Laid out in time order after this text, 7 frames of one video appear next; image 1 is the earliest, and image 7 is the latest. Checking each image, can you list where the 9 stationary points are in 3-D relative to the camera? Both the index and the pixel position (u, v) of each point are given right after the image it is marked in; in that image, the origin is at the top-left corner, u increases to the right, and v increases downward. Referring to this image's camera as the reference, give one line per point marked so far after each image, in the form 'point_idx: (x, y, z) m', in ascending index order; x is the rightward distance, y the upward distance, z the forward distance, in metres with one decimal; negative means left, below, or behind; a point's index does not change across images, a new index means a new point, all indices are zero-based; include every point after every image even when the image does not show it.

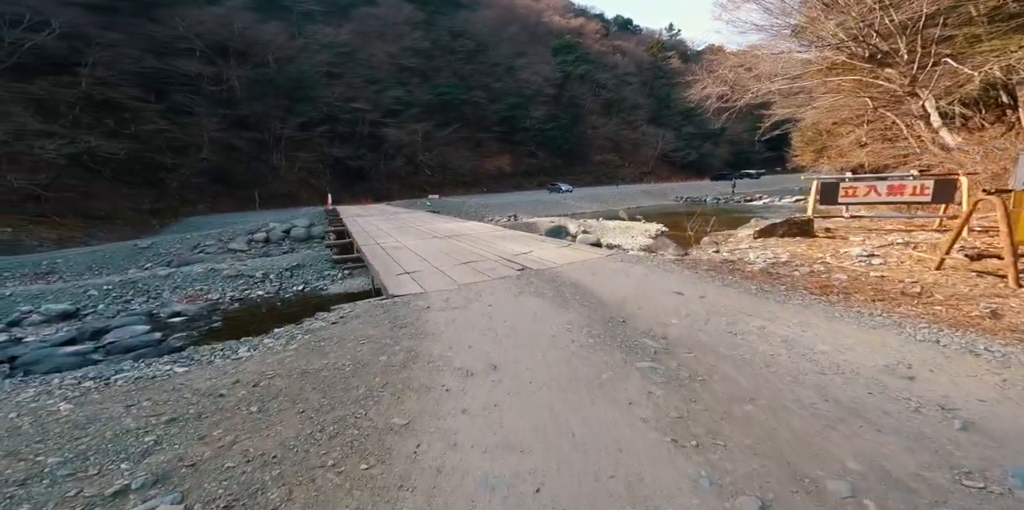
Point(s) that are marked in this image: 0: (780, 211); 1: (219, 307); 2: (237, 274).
0: (+9.5, +1.6, +14.5) m
1: (-4.3, -0.7, +5.9) m
2: (-4.7, -0.4, +6.8) m
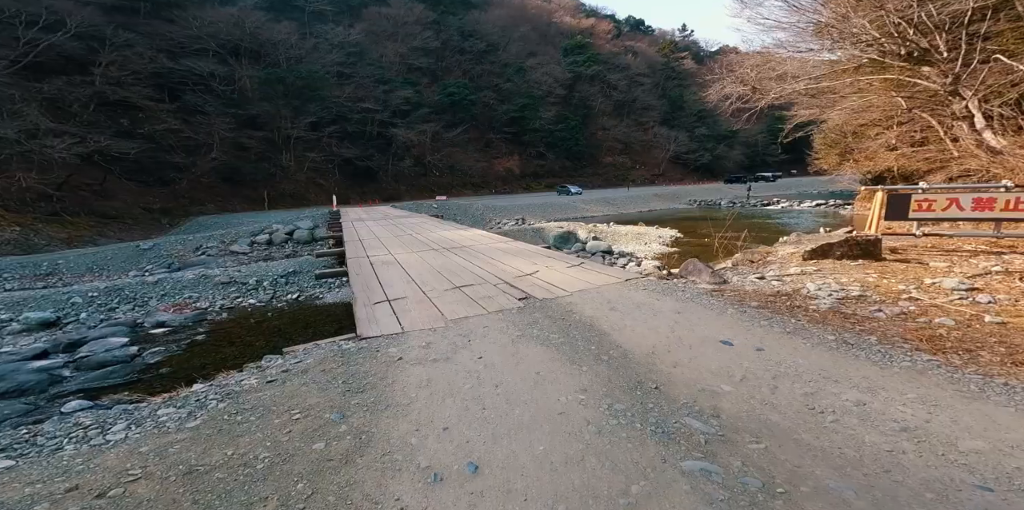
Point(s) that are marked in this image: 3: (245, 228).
0: (+9.8, +1.3, +13.8) m
1: (-4.2, -0.8, +5.5) m
2: (-4.6, -0.4, +6.5) m
3: (-9.0, +0.9, +13.7) m
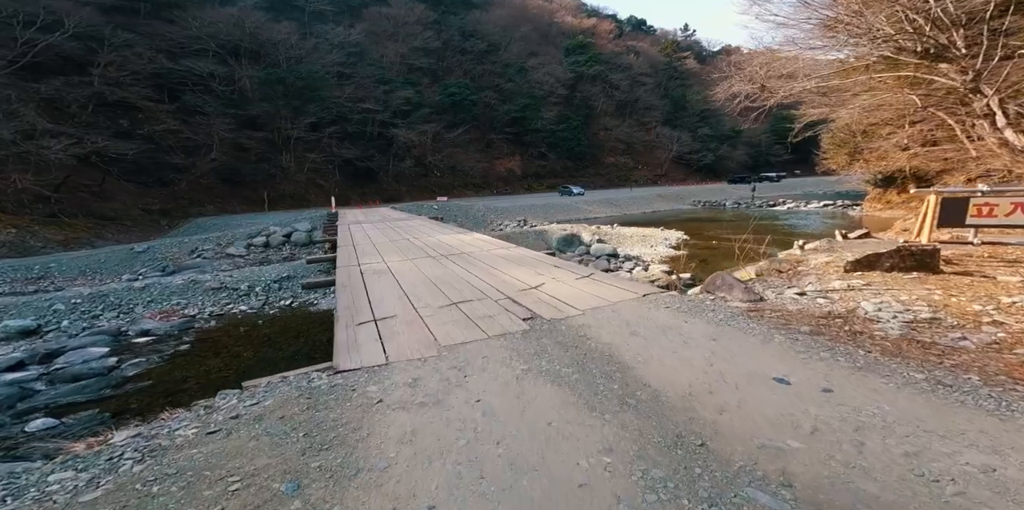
0: (+9.8, +1.2, +13.5) m
1: (-4.2, -0.9, +5.3) m
2: (-4.5, -0.5, +6.3) m
3: (-8.9, +0.8, +13.4) m
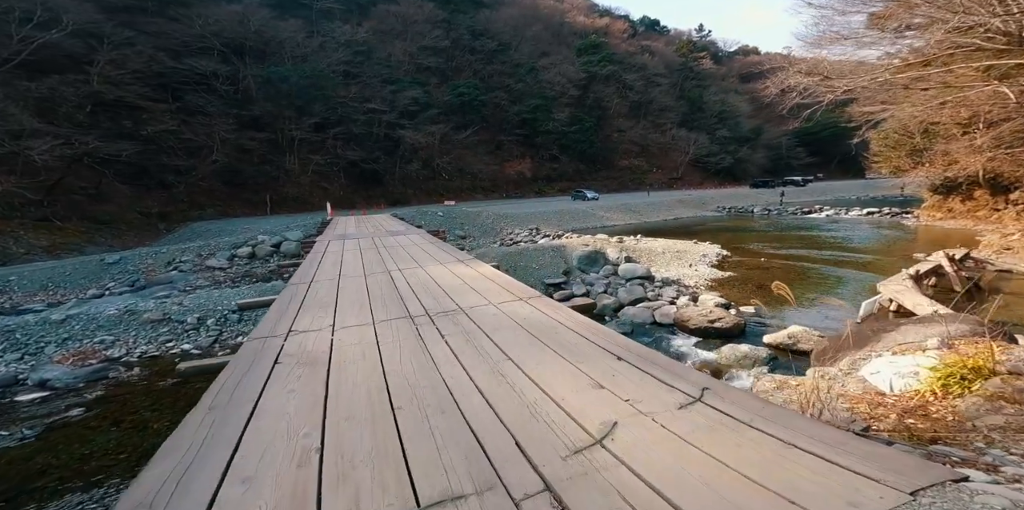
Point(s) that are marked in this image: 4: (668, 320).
0: (+10.2, +0.8, +12.1) m
1: (-4.0, -1.2, +4.1) m
2: (-4.4, -0.8, +5.1) m
3: (-8.6, +0.5, +12.4) m
4: (+1.9, -0.8, +5.0) m
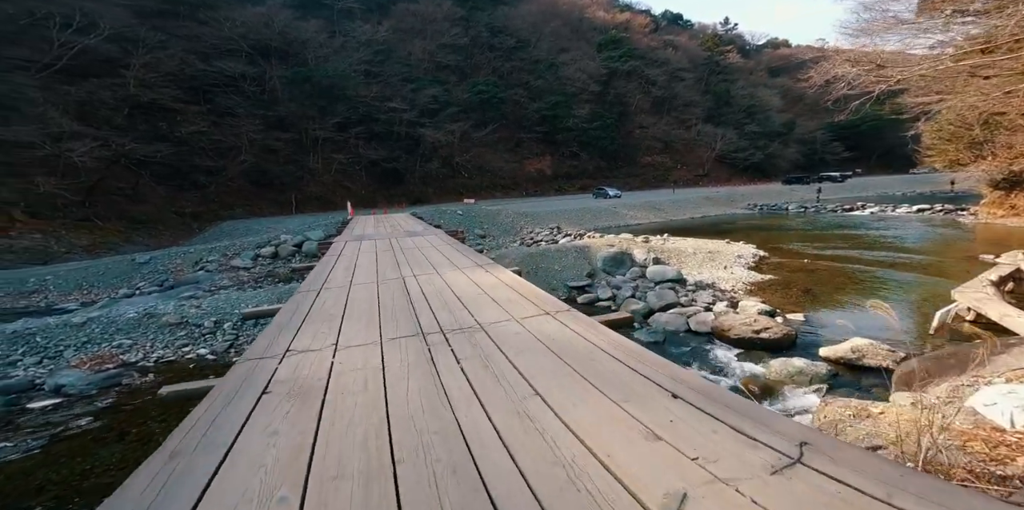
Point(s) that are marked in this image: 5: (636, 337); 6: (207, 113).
0: (+10.8, +0.8, +11.3) m
1: (-3.8, -1.2, +4.0) m
2: (-4.1, -0.8, +5.0) m
3: (-8.0, +0.6, +12.5) m
4: (+2.2, -0.8, +4.6) m
5: (+1.5, -1.0, +4.8) m
6: (-14.8, +6.9, +19.7) m
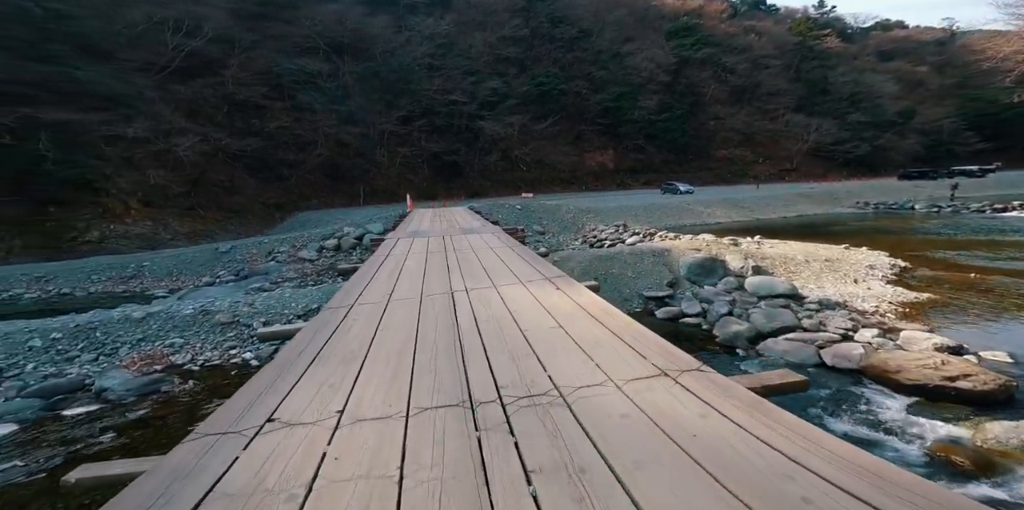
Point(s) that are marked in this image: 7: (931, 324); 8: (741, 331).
0: (+12.4, +0.5, +8.8) m
1: (-3.2, -1.2, +3.8) m
2: (-3.3, -0.8, +4.8) m
3: (-6.0, +0.8, +12.7) m
4: (+2.8, -1.0, +3.5) m
5: (+2.2, -1.1, +3.8) m
6: (-11.6, +7.4, +20.8) m
7: (+4.3, -0.7, +4.2) m
8: (+2.5, -0.8, +4.4) m
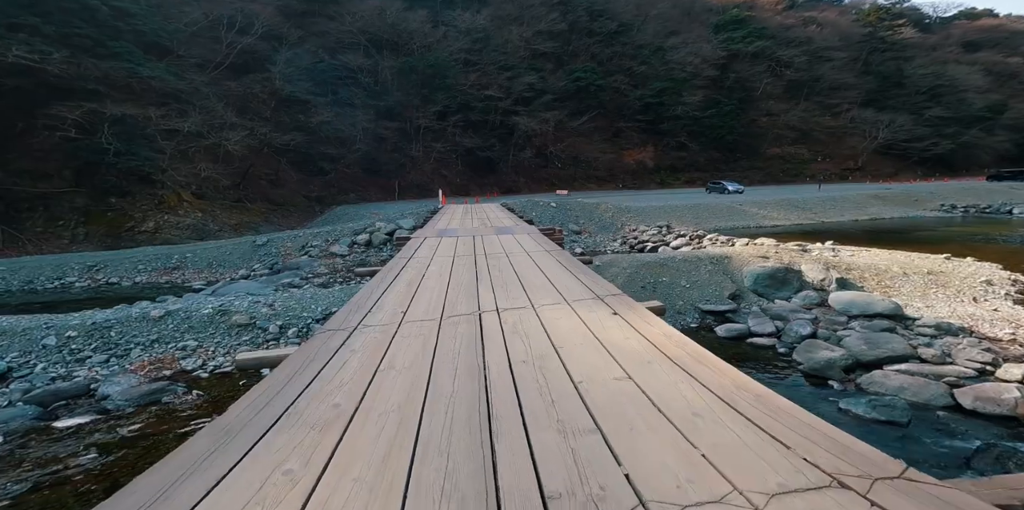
0: (+13.1, +0.2, +7.2) m
1: (-2.8, -1.1, +3.4) m
2: (-2.9, -0.7, +4.5) m
3: (-4.9, +0.9, +12.6) m
4: (+3.1, -1.1, +2.6) m
5: (+2.5, -1.2, +3.0) m
6: (-9.6, +7.7, +21.1) m
7: (+4.6, -0.9, +3.2) m
8: (+2.8, -0.9, +3.6) m
